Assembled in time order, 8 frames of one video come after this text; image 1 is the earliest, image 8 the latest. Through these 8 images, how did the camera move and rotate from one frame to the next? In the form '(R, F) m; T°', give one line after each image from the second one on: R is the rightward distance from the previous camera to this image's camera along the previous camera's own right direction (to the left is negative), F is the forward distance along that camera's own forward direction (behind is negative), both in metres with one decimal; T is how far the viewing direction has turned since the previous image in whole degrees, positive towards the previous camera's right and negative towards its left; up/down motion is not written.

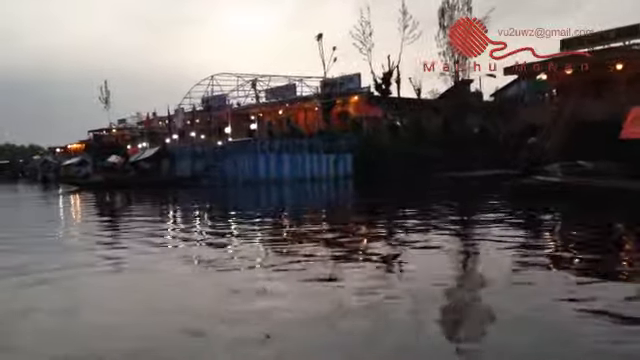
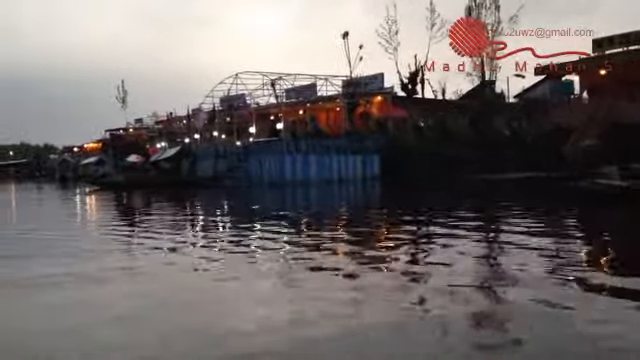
(-0.5, +0.6) m; -1°
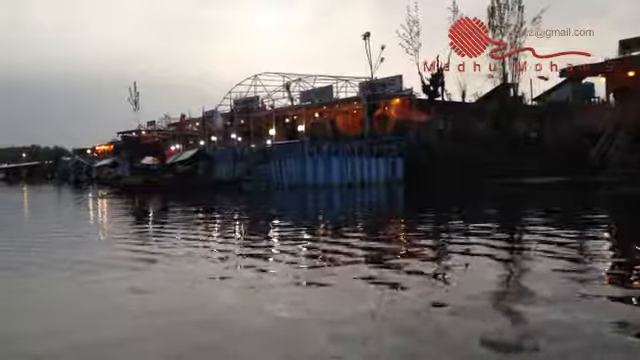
(-0.4, +0.5) m; -1°
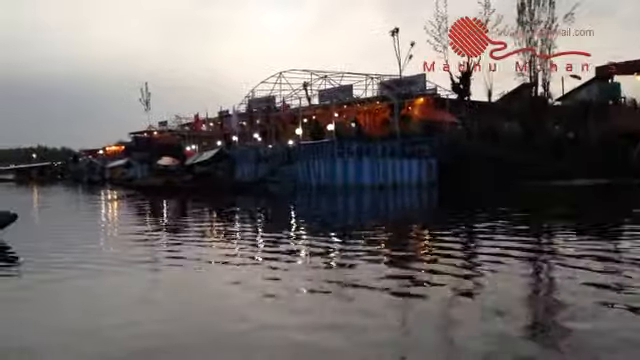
(-0.8, +0.9) m; 0°
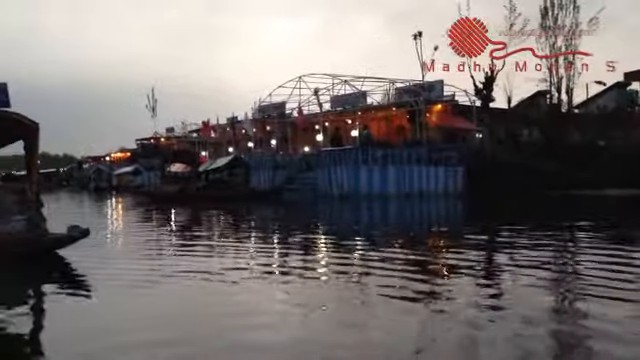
(-0.7, +0.8) m; 0°
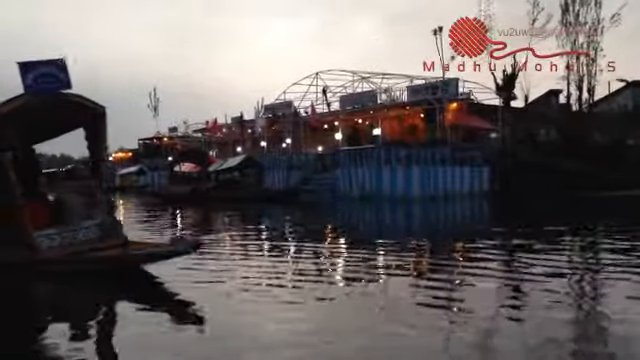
(-0.7, +0.8) m; 0°
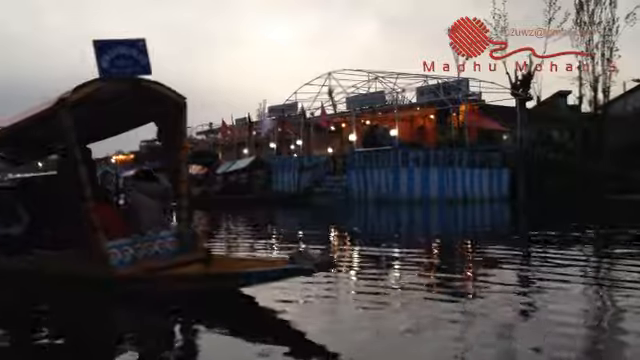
(-0.5, +0.5) m; 0°
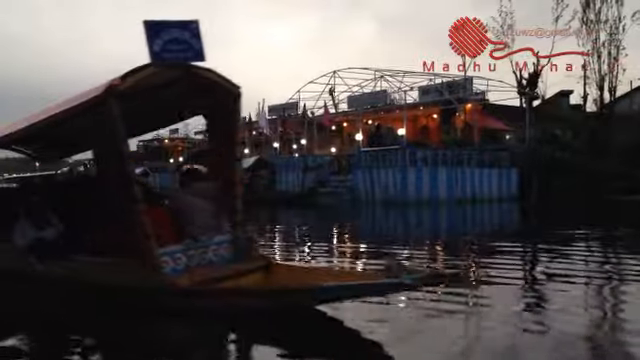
(-0.3, +0.3) m; 0°
